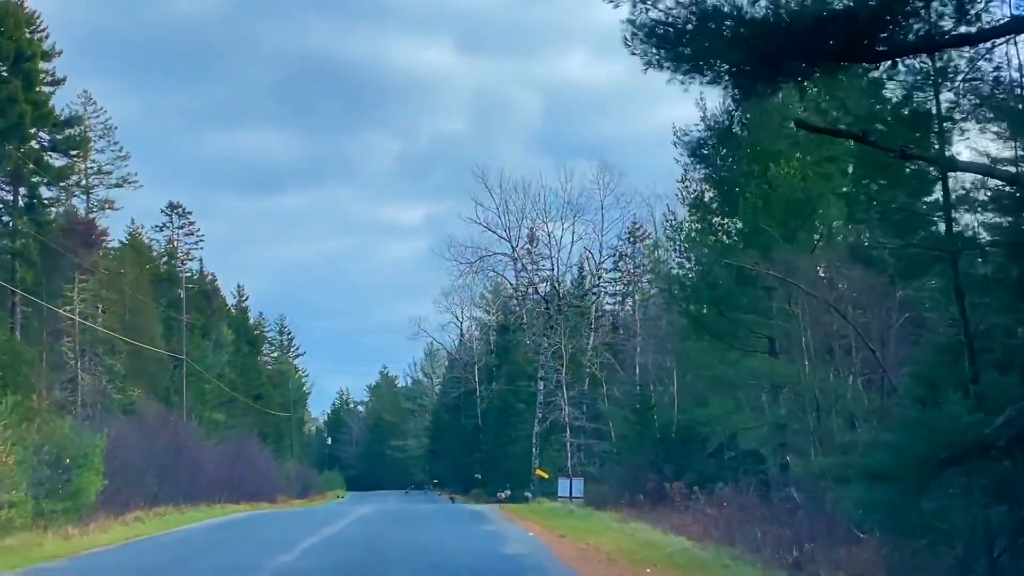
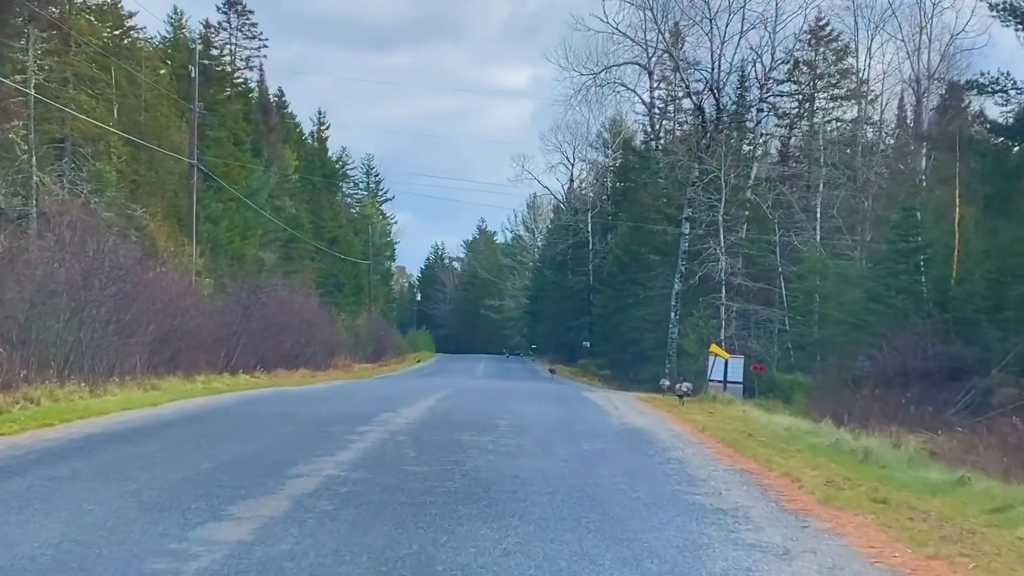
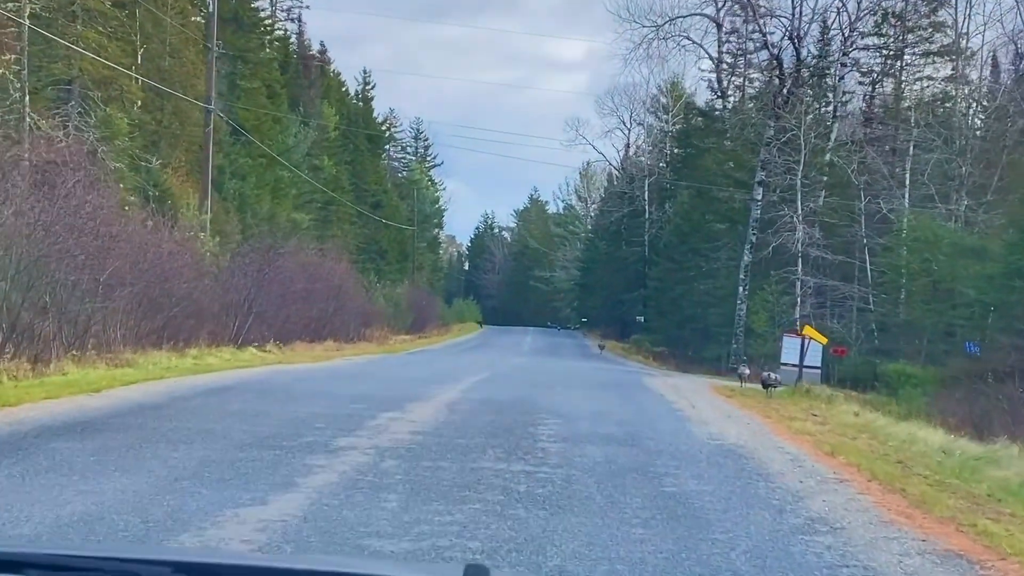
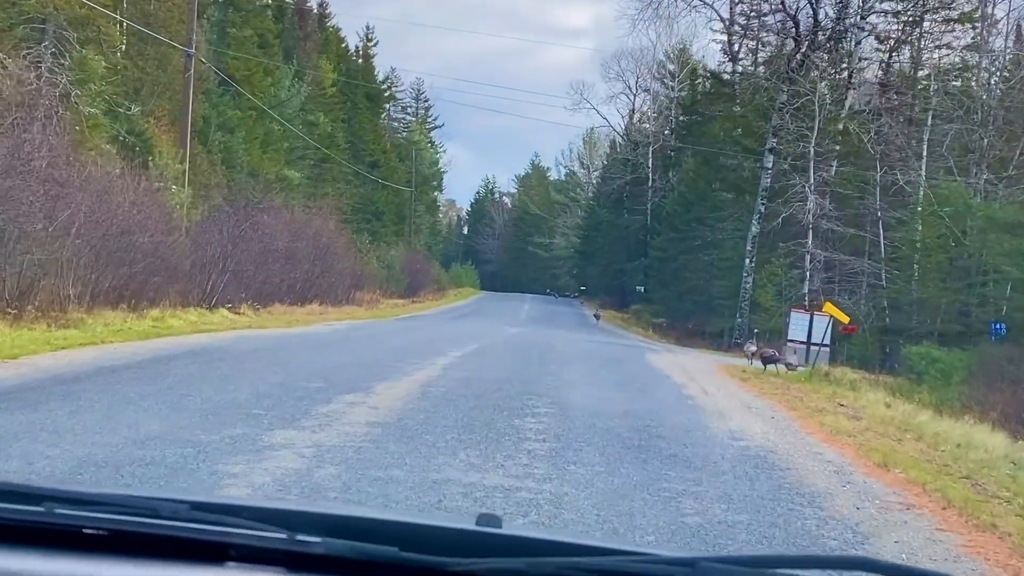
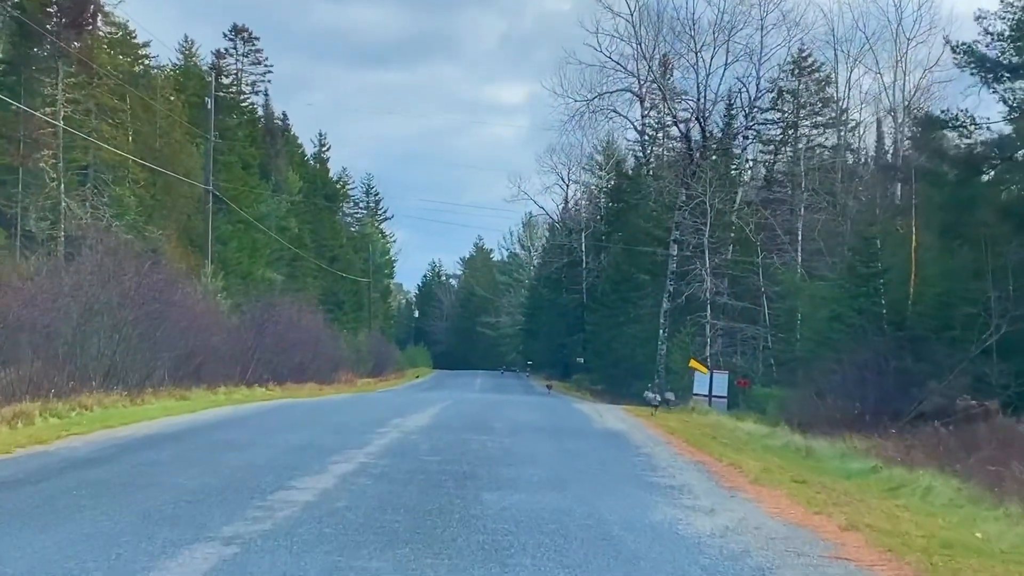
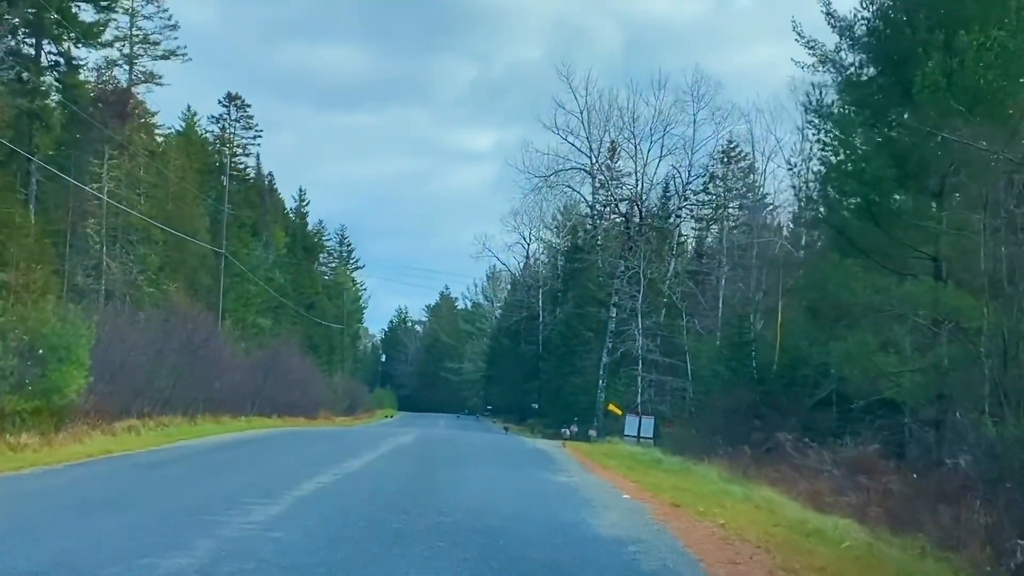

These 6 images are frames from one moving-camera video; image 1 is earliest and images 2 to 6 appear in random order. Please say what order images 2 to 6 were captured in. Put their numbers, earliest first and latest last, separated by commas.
6, 5, 2, 3, 4
